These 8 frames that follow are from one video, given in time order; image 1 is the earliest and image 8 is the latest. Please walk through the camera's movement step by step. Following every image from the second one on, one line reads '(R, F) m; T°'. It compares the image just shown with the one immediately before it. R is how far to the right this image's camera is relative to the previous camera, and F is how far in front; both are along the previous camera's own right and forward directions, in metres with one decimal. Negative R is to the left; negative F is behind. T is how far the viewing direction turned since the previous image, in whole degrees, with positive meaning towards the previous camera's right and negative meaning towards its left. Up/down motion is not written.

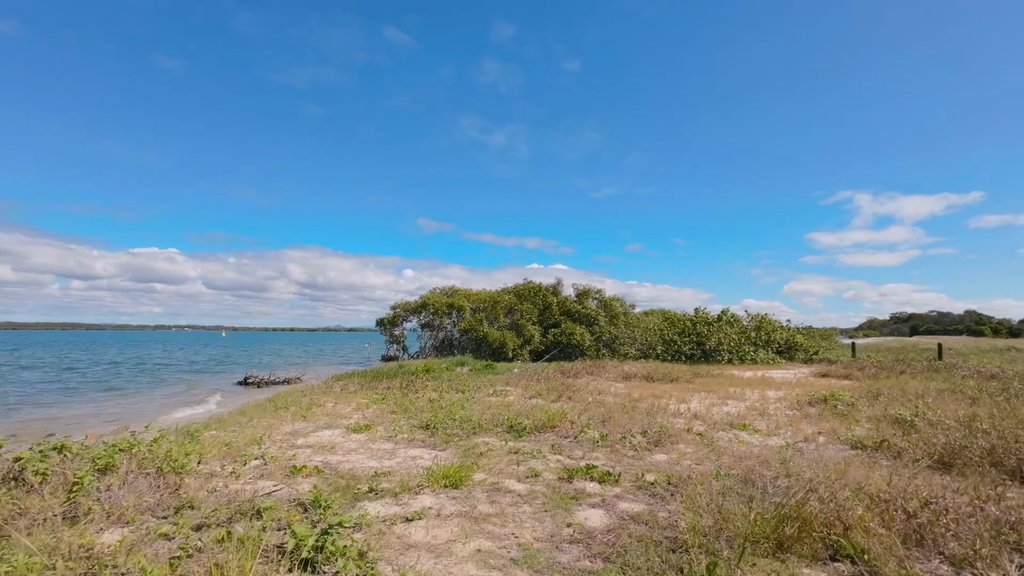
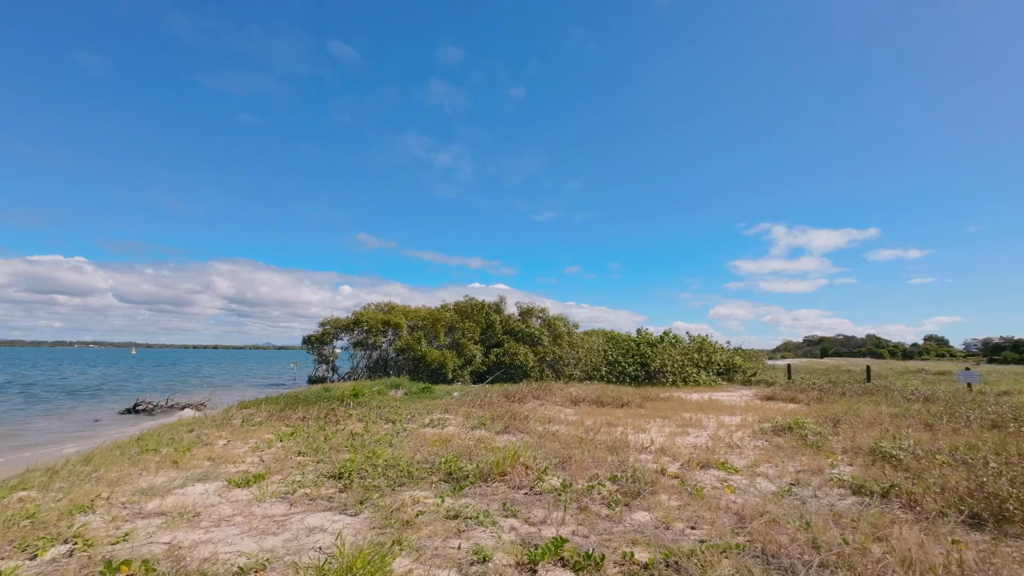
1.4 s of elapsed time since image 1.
(0.0, +1.6) m; +7°
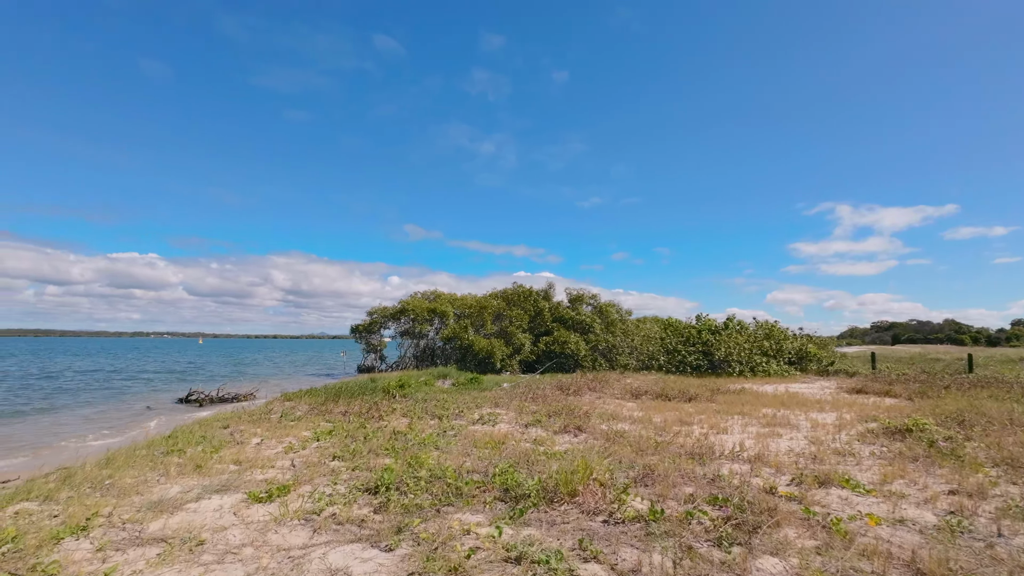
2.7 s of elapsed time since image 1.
(-0.3, +1.3) m; -5°
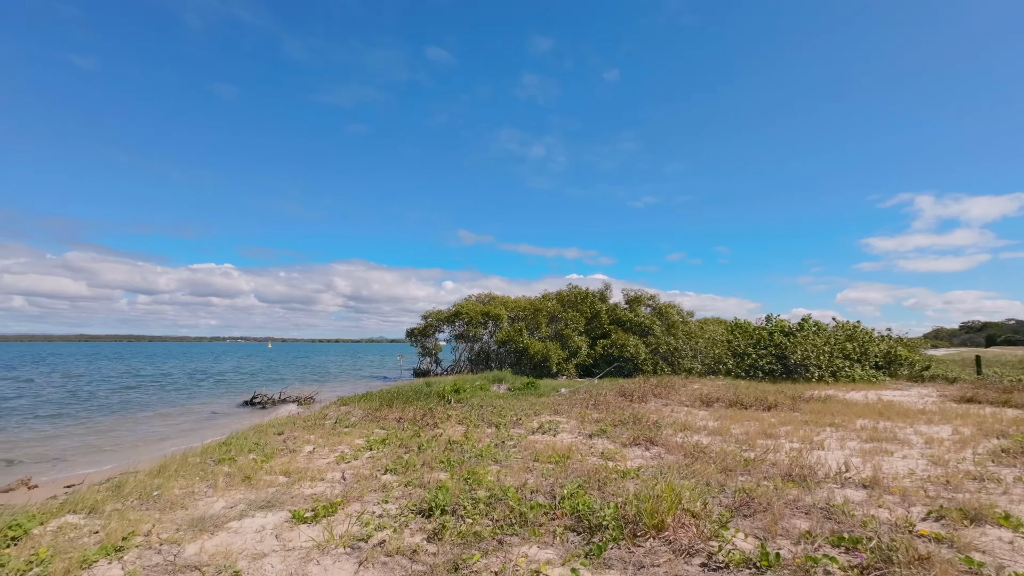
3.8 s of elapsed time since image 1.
(-0.2, +0.7) m; -6°
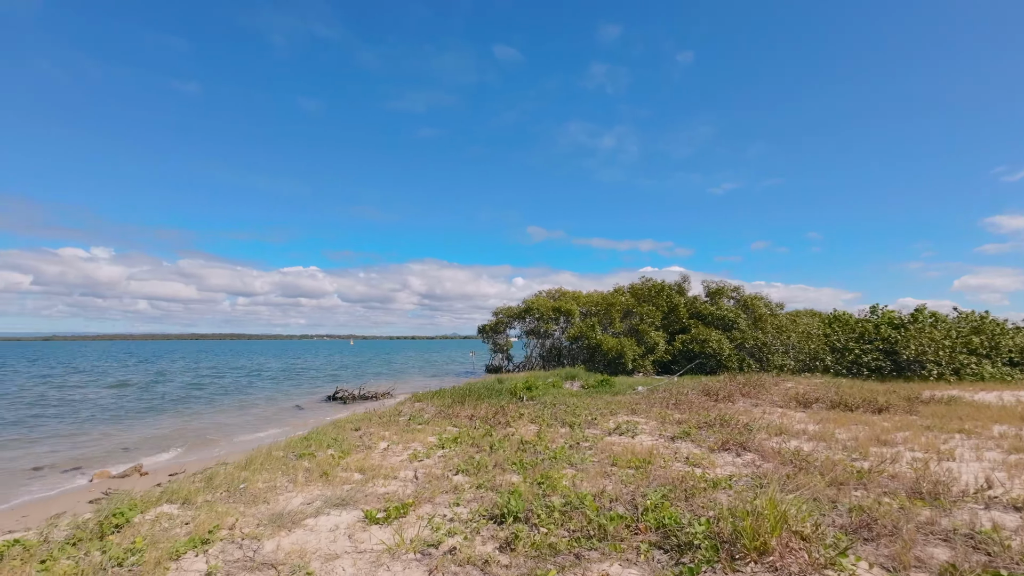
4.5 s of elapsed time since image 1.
(0.0, +0.3) m; -8°
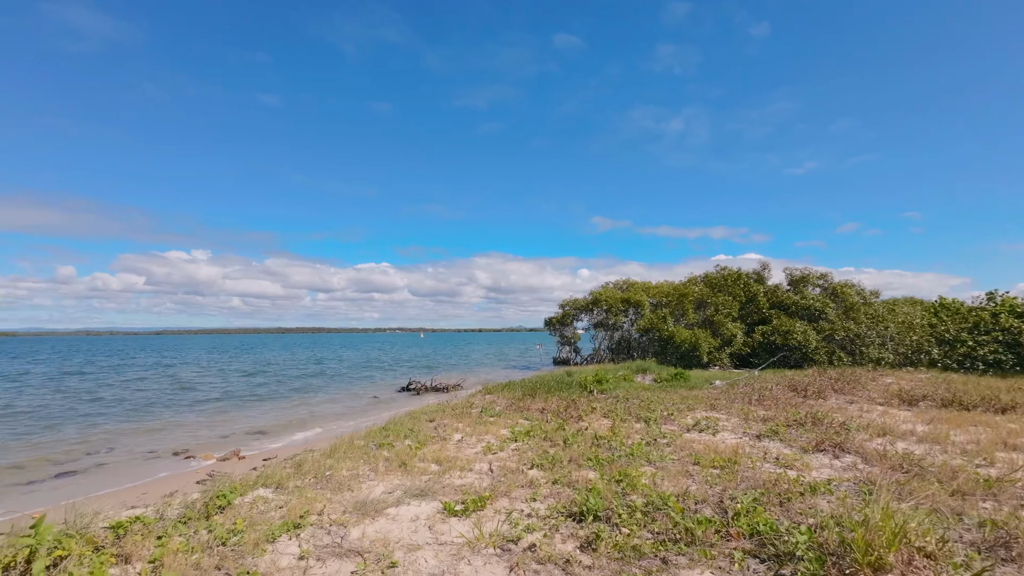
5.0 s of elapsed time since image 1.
(-0.1, +0.1) m; -8°
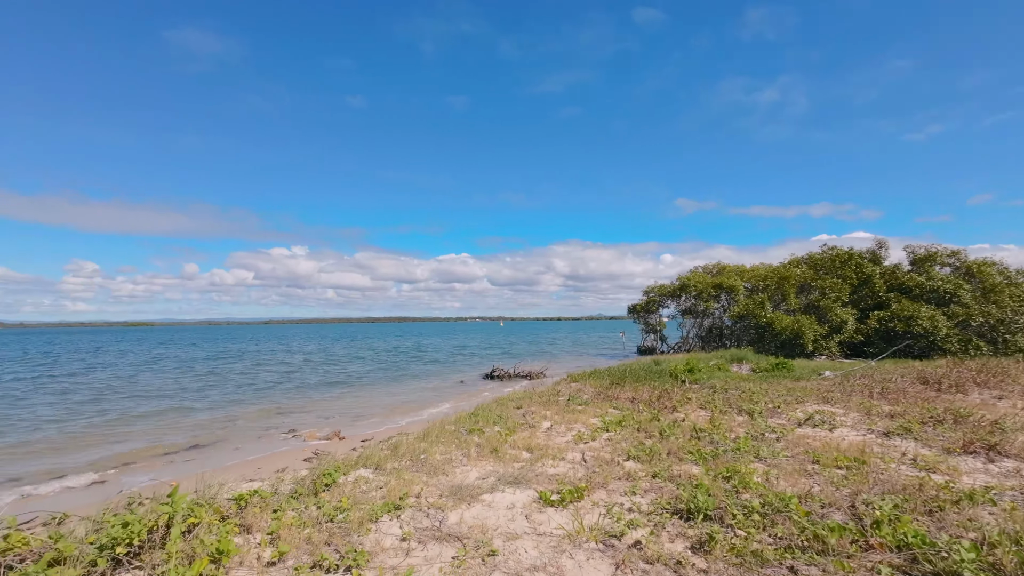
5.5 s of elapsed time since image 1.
(-0.2, +0.2) m; -9°
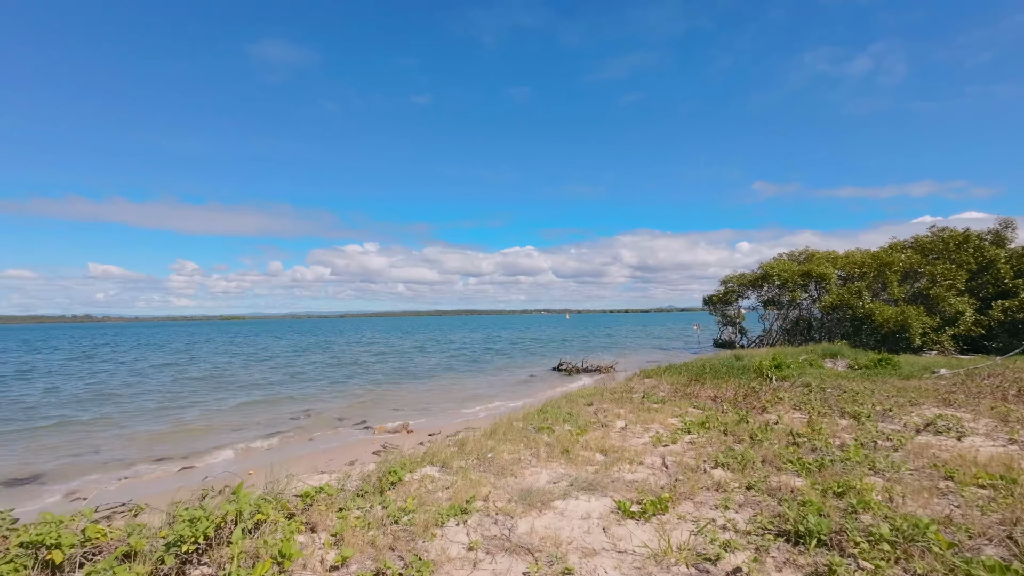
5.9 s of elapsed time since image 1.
(-0.1, +0.4) m; -8°
